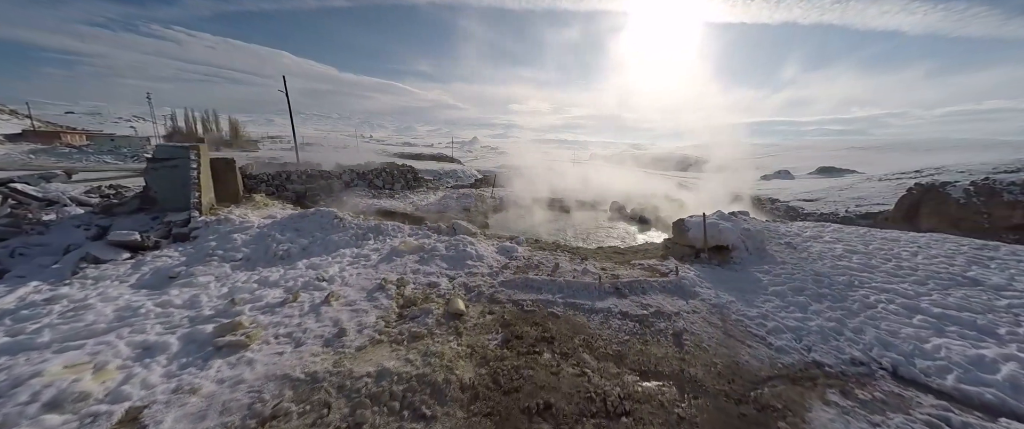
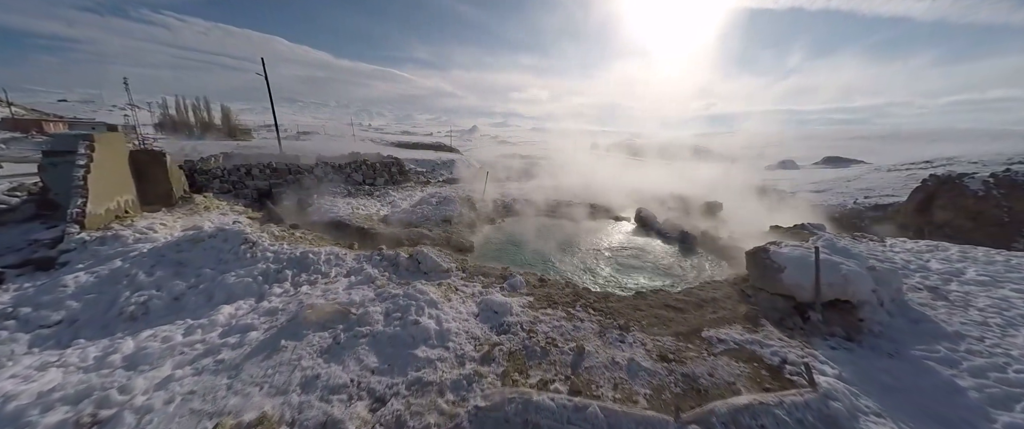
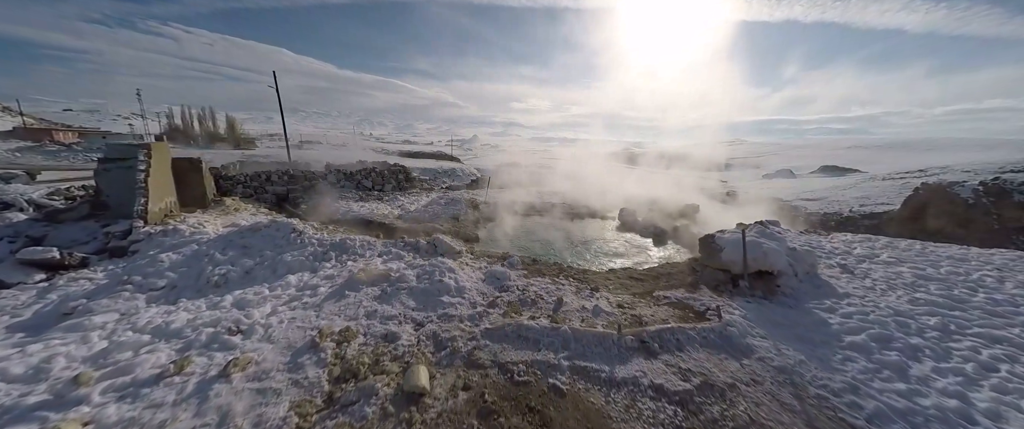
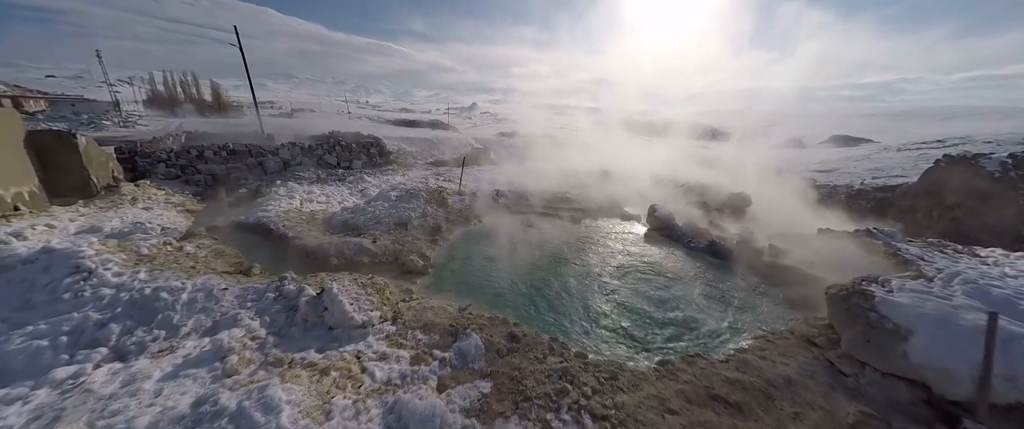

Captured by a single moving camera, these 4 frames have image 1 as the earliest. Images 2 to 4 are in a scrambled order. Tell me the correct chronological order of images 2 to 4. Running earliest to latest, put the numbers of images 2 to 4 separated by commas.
3, 2, 4
